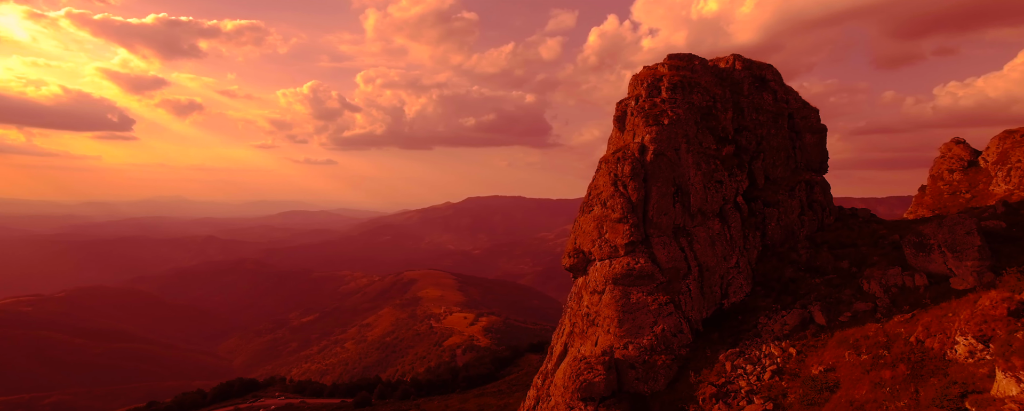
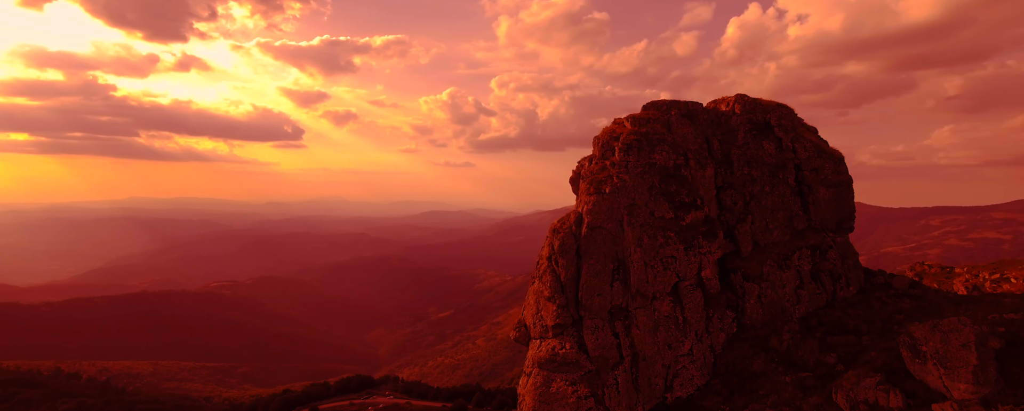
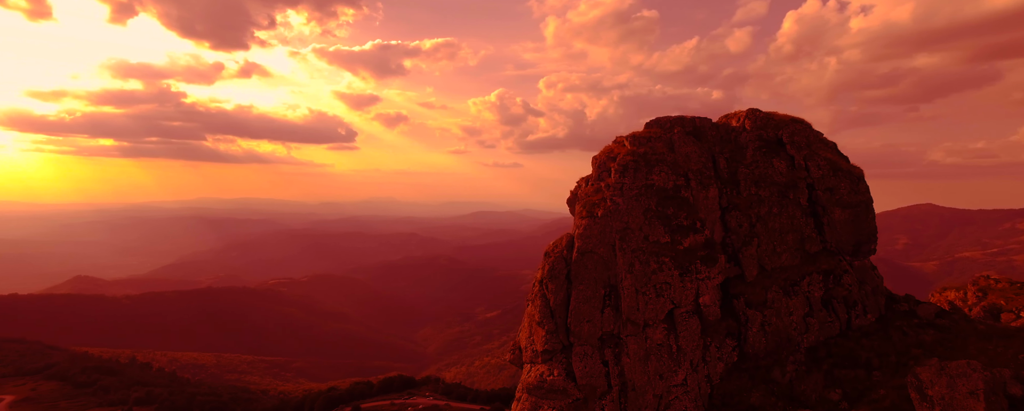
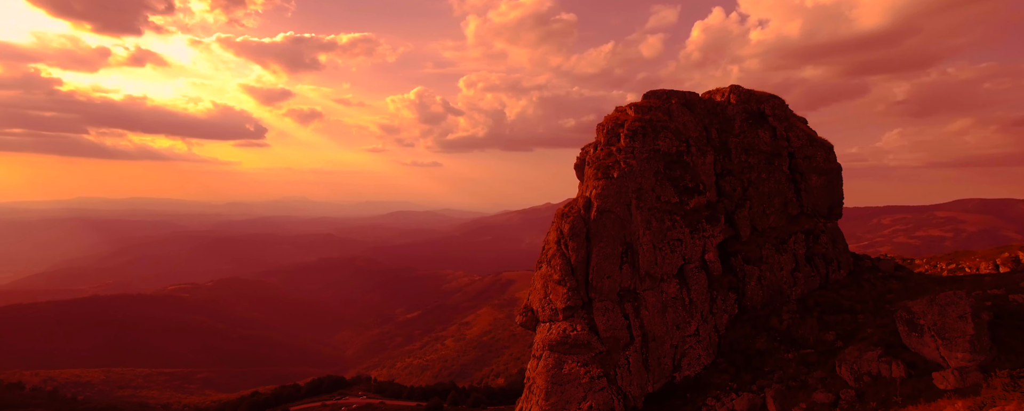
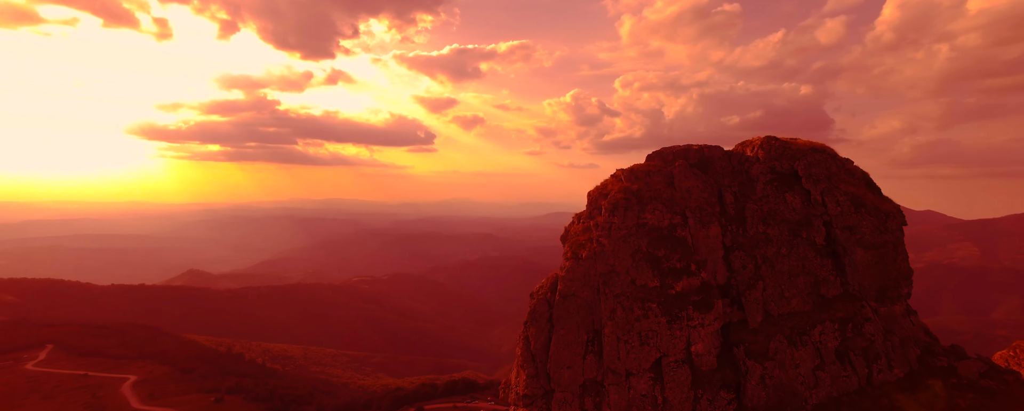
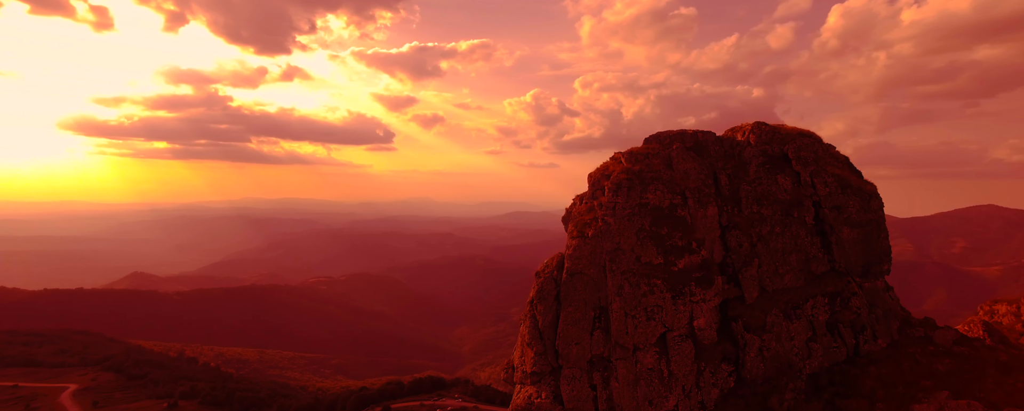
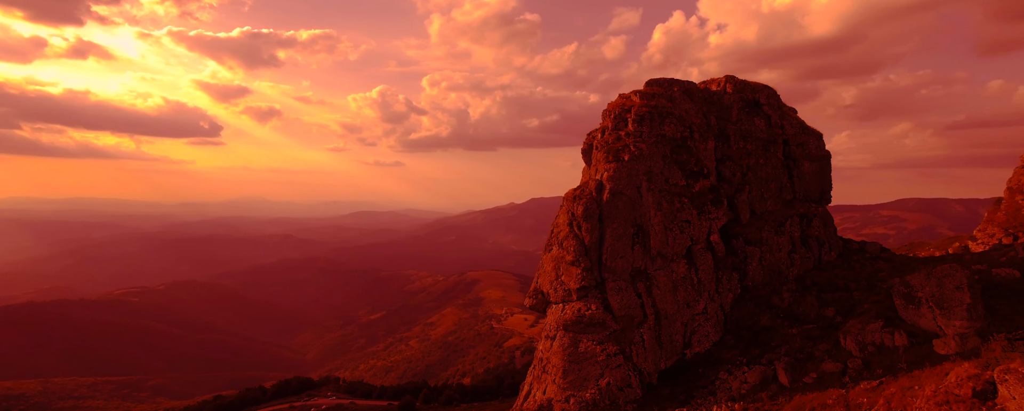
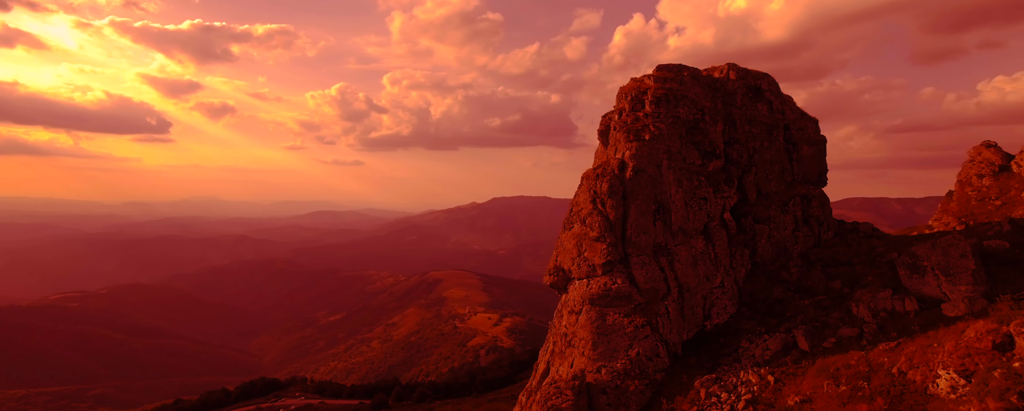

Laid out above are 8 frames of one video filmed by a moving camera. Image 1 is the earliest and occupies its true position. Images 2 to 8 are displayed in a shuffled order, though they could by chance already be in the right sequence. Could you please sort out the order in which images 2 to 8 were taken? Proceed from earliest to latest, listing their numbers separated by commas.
8, 7, 4, 2, 3, 6, 5
